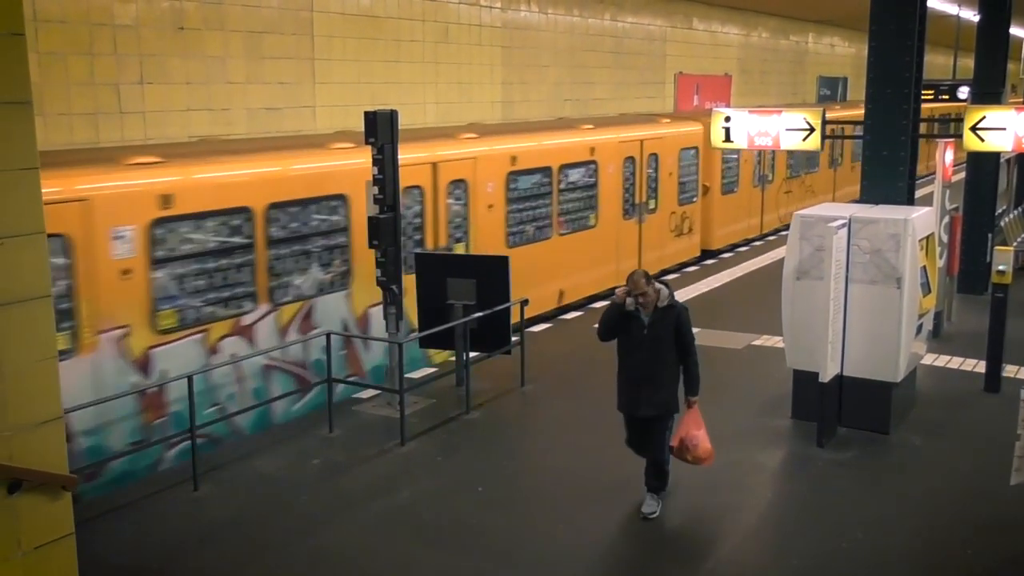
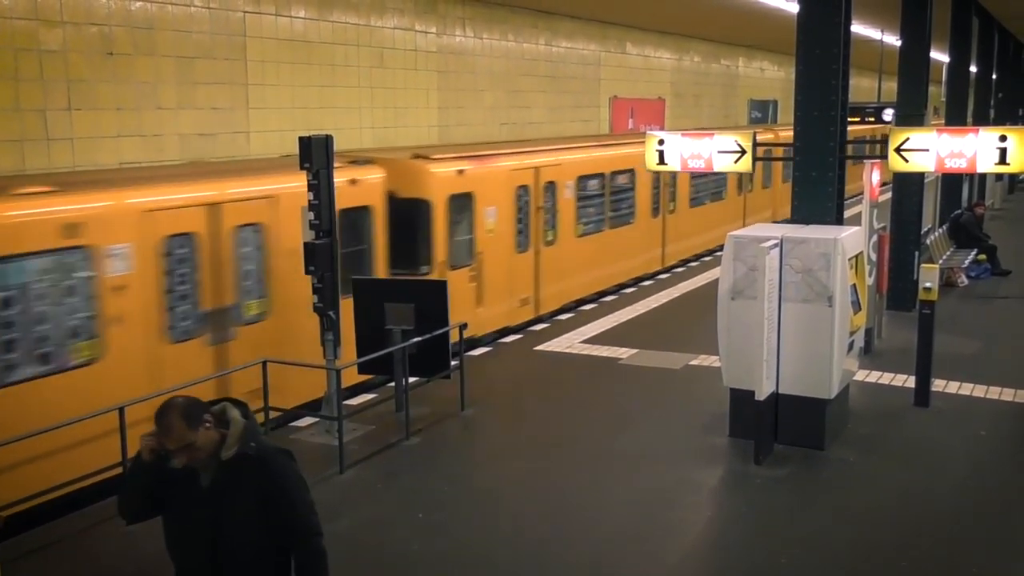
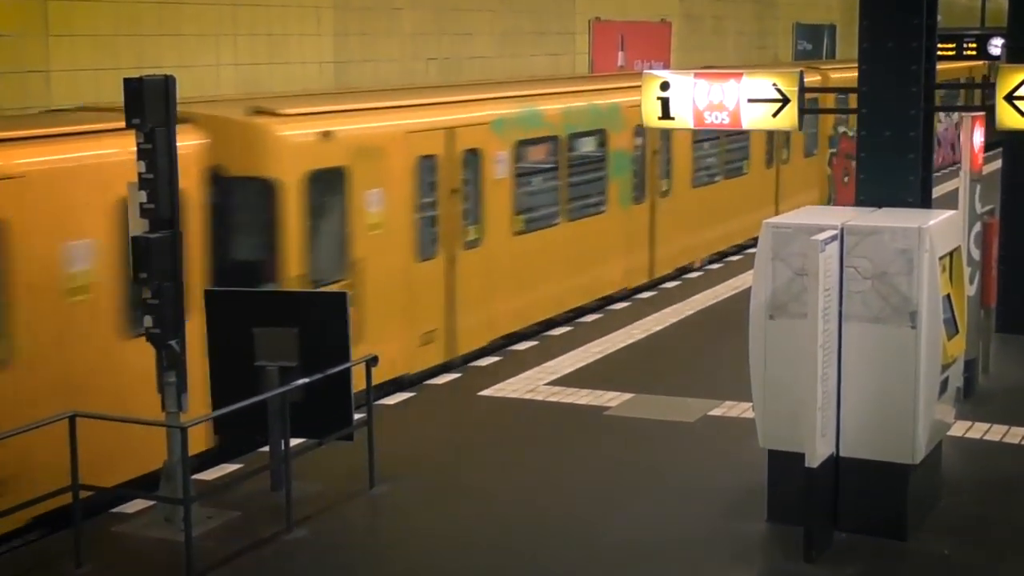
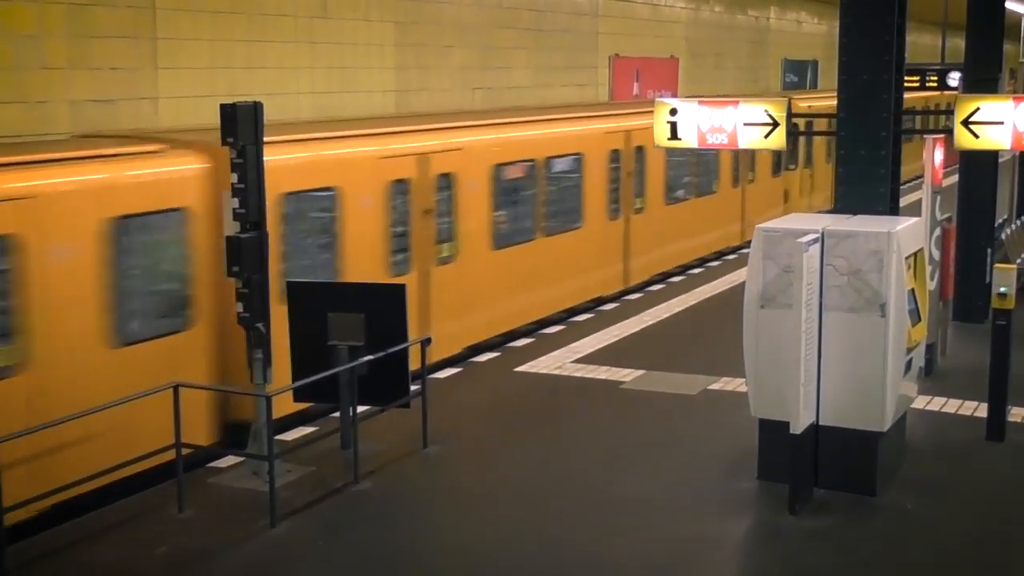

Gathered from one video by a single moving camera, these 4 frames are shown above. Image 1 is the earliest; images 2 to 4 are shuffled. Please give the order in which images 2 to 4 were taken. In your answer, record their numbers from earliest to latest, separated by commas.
2, 4, 3
